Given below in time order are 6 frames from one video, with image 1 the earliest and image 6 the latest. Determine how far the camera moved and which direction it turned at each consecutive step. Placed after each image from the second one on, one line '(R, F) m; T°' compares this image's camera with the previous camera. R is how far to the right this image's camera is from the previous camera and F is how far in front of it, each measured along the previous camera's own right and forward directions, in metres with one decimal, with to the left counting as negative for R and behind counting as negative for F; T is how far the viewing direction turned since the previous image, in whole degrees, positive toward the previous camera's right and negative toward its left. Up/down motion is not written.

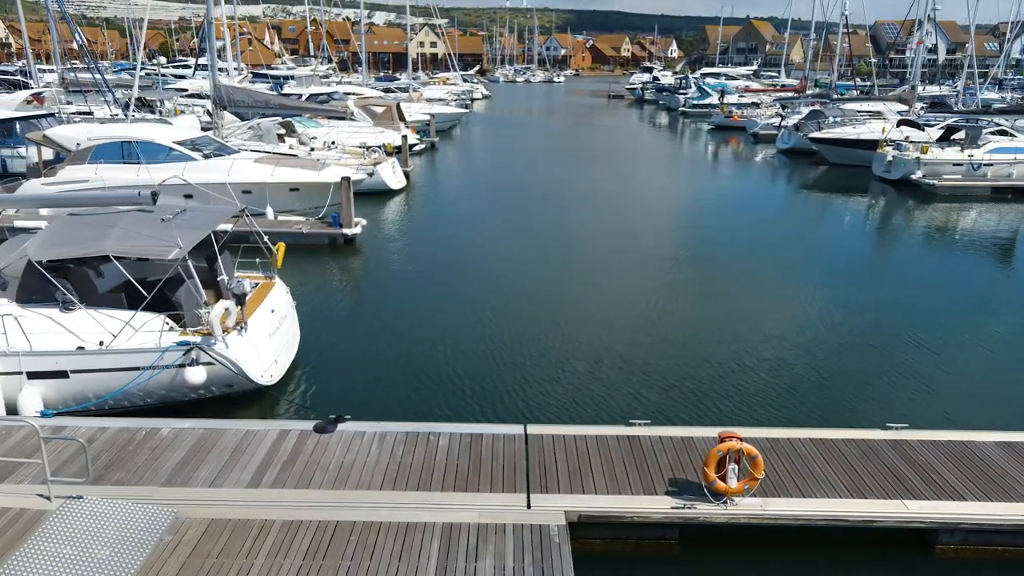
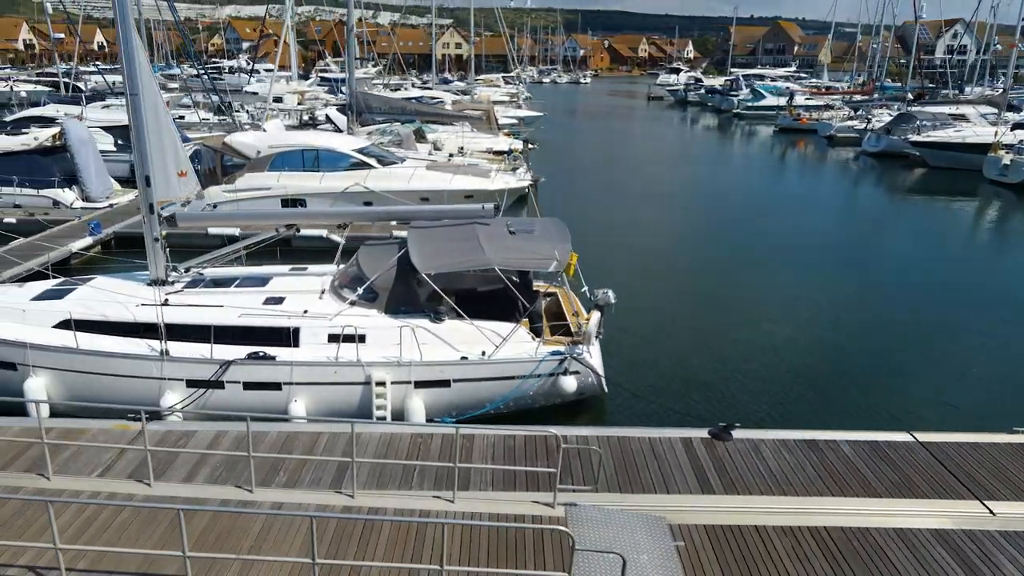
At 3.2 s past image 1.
(-4.3, -0.2) m; 0°
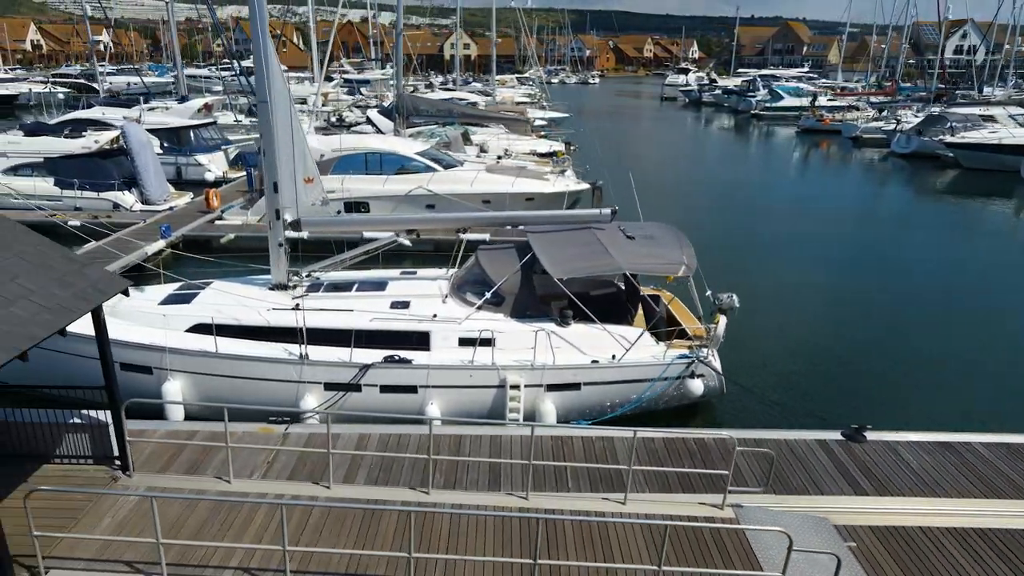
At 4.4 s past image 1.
(-1.5, -0.1) m; 0°
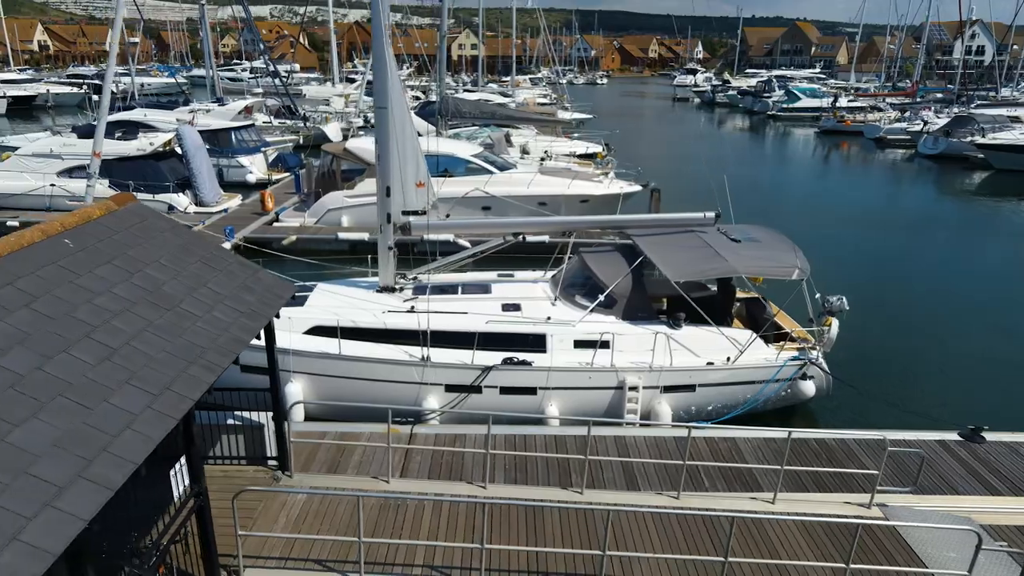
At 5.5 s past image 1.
(-1.4, -0.1) m; 0°
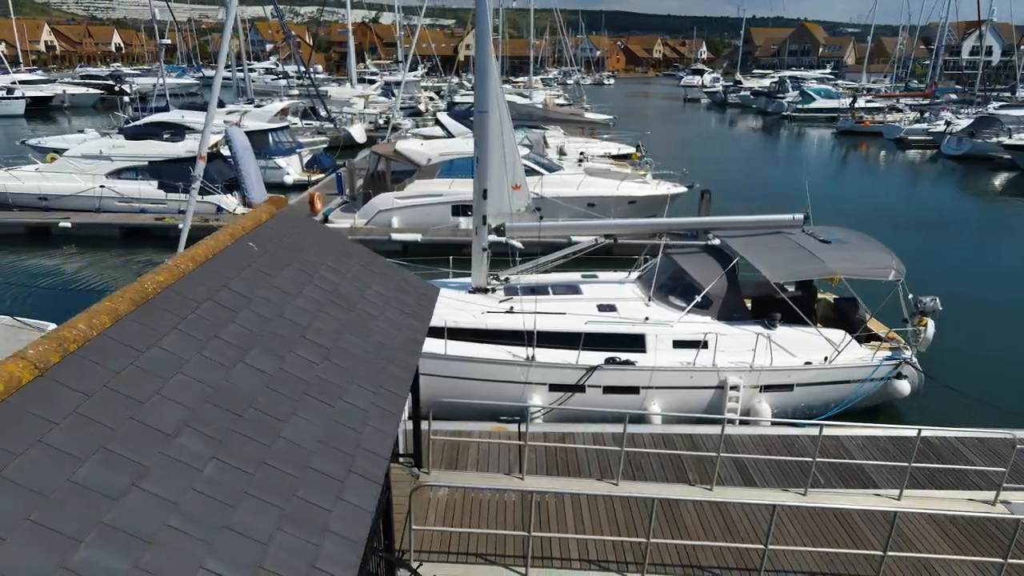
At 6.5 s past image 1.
(-1.2, -0.1) m; 0°
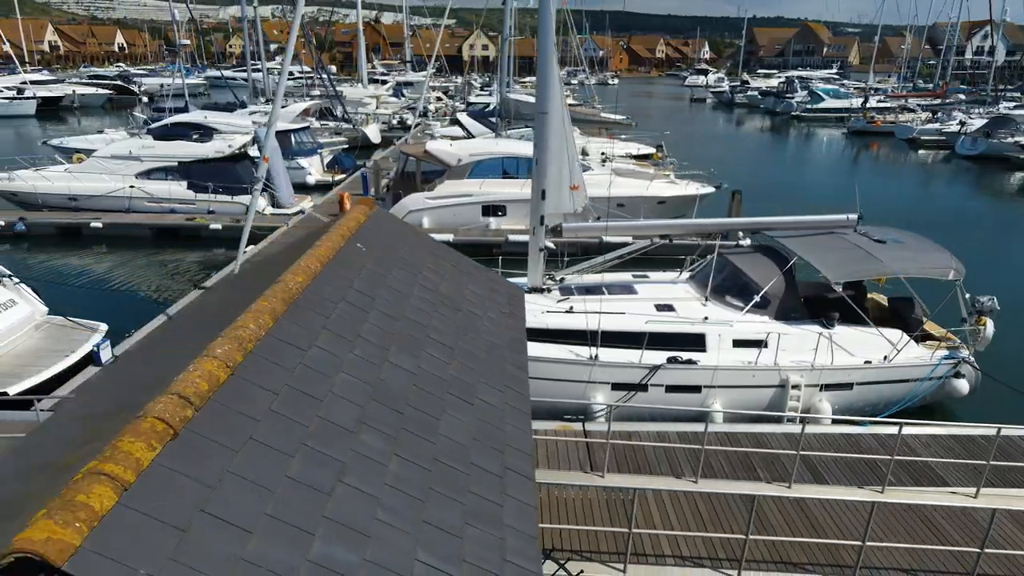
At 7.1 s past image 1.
(-0.8, -0.1) m; 0°
